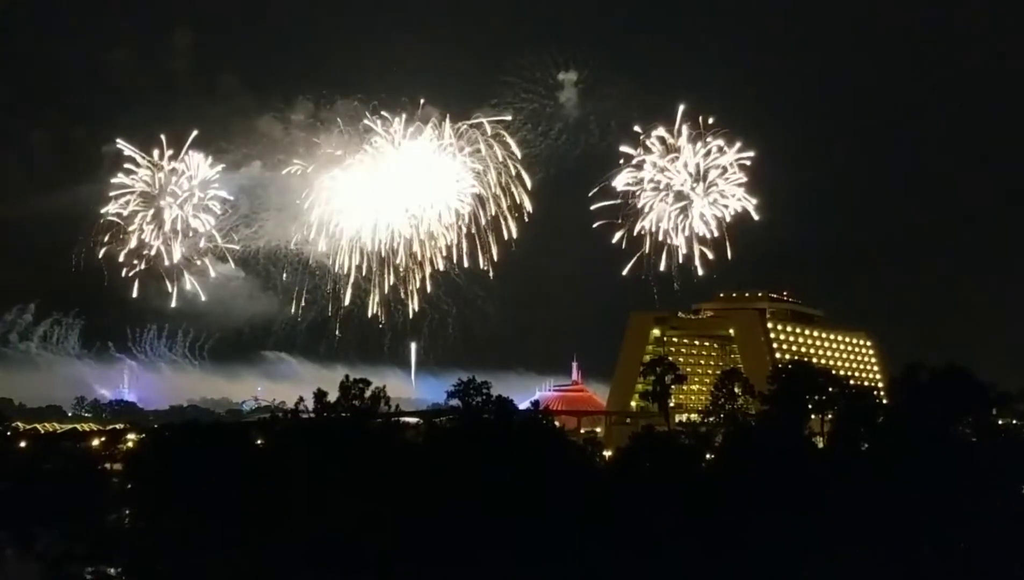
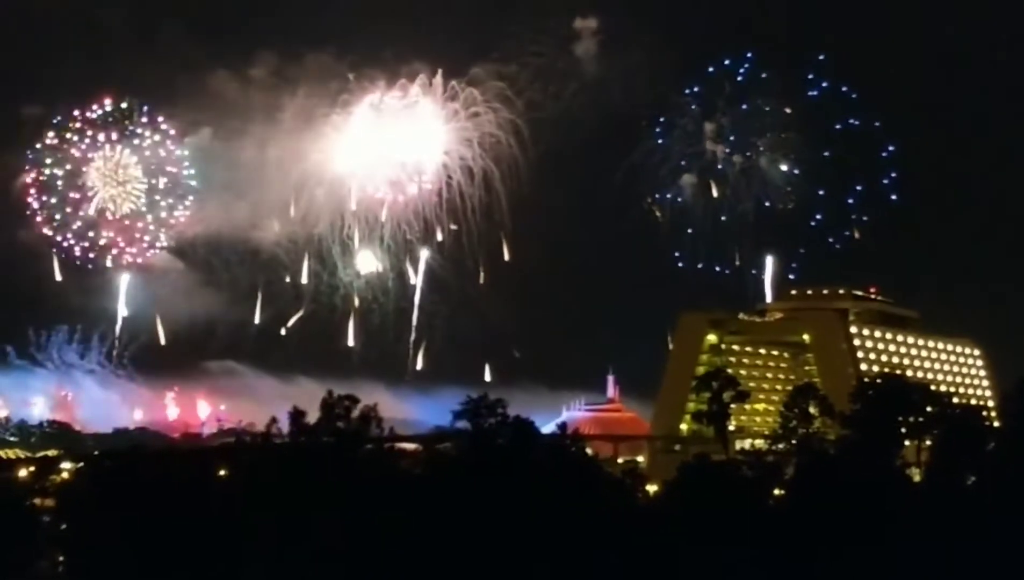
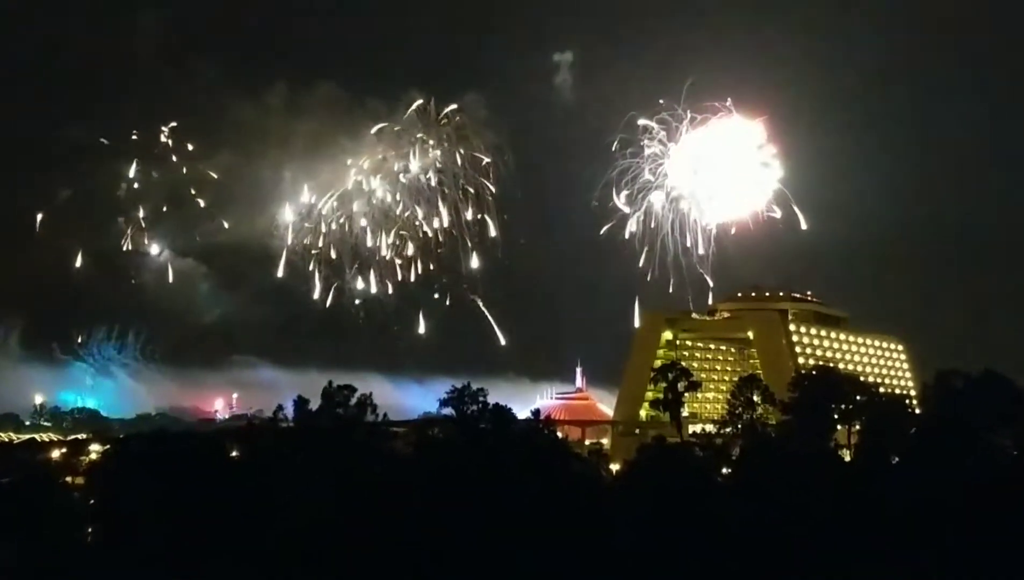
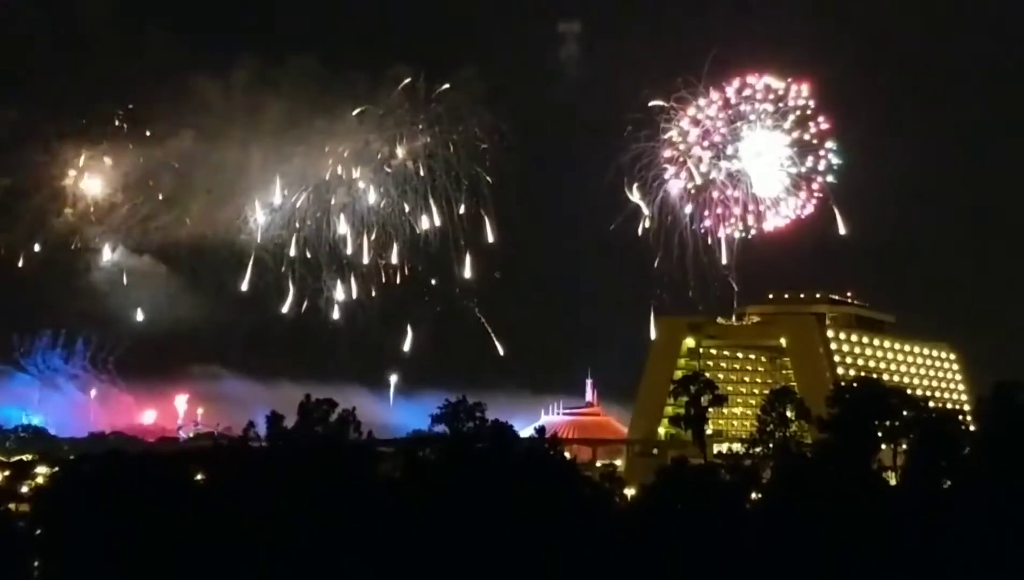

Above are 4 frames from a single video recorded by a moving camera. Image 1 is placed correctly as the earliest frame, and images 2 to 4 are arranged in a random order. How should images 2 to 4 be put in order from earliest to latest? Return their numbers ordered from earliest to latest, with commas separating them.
3, 4, 2
